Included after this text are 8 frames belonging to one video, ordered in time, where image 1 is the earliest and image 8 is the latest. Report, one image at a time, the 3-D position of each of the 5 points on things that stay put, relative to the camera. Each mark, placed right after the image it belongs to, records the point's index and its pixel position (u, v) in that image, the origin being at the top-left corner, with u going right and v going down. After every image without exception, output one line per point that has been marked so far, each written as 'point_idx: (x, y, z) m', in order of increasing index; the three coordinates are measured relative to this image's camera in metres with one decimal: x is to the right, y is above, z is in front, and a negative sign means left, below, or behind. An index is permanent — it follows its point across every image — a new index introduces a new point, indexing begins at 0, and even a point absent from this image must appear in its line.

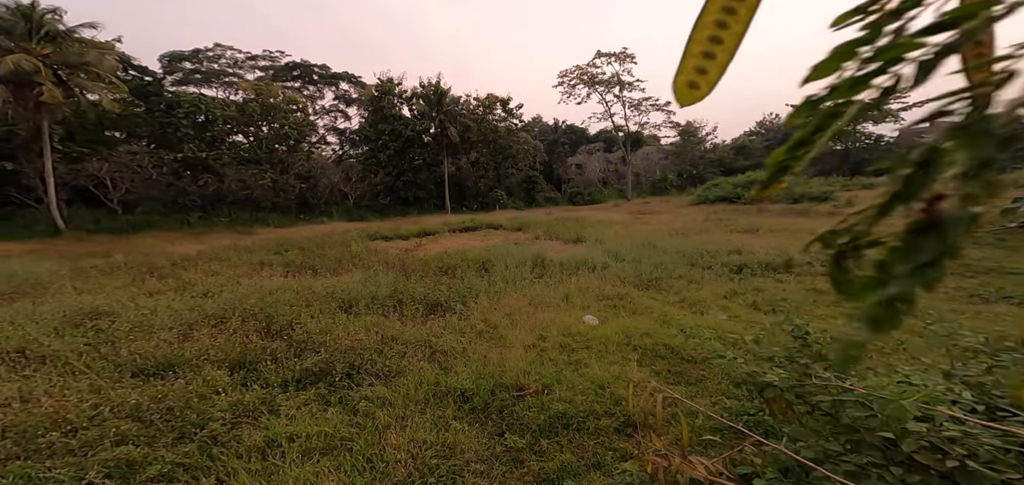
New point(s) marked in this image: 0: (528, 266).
0: (+0.4, -0.5, +8.1) m
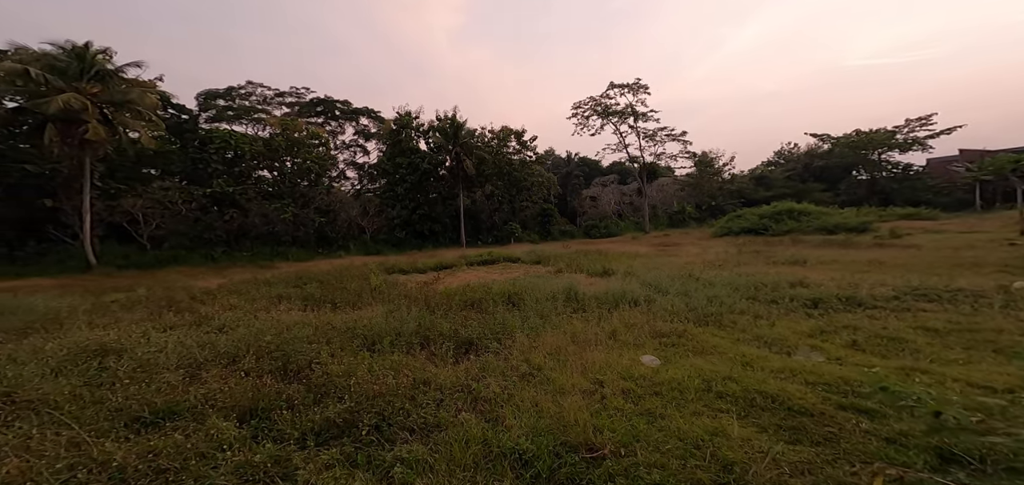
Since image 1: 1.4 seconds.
0: (+0.9, -1.1, +7.6) m
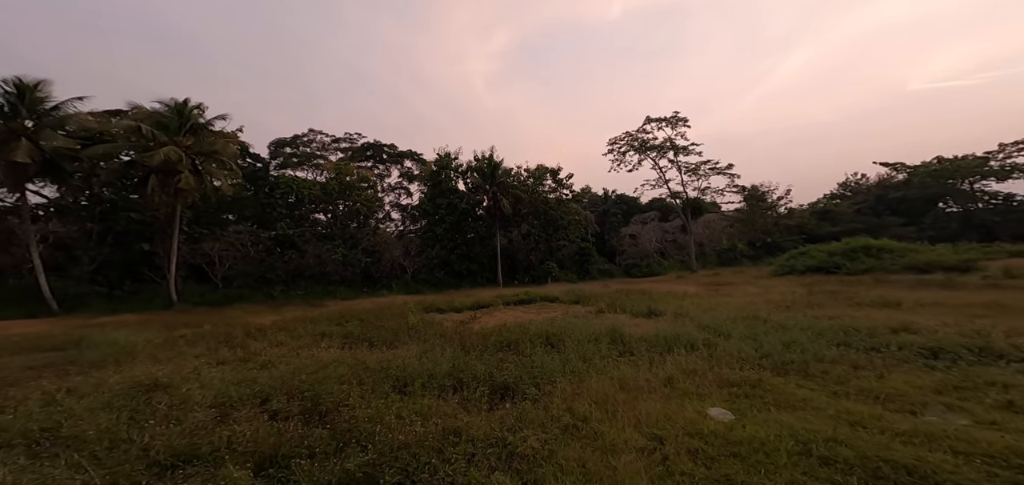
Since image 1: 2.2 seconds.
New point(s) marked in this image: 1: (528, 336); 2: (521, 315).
0: (+1.5, -1.6, +7.0) m
1: (+0.3, -1.6, +7.5) m
2: (+0.2, -2.0, +12.1) m
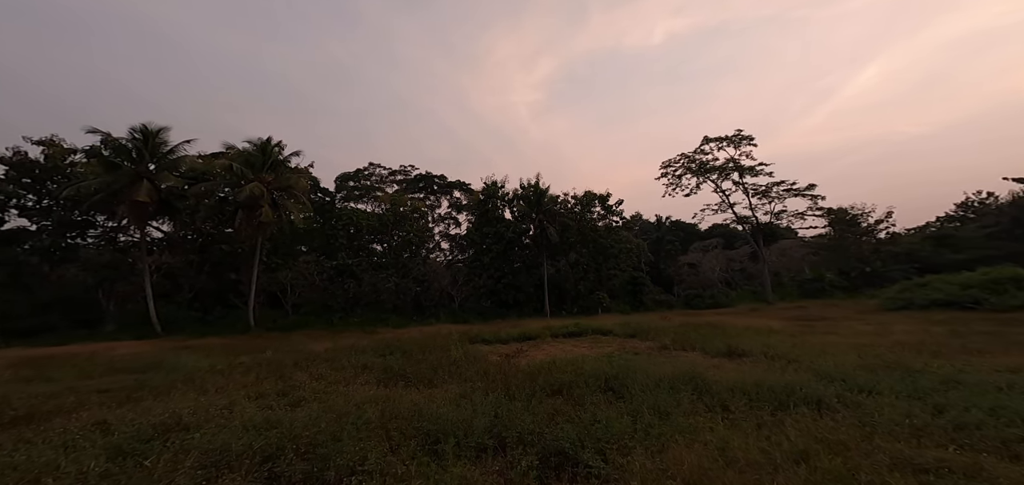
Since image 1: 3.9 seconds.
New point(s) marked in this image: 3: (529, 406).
0: (+2.2, -2.0, +5.7) m
1: (+1.0, -1.9, +6.4) m
2: (+1.5, -2.7, +10.9) m
3: (0.0, -1.8, +4.8) m
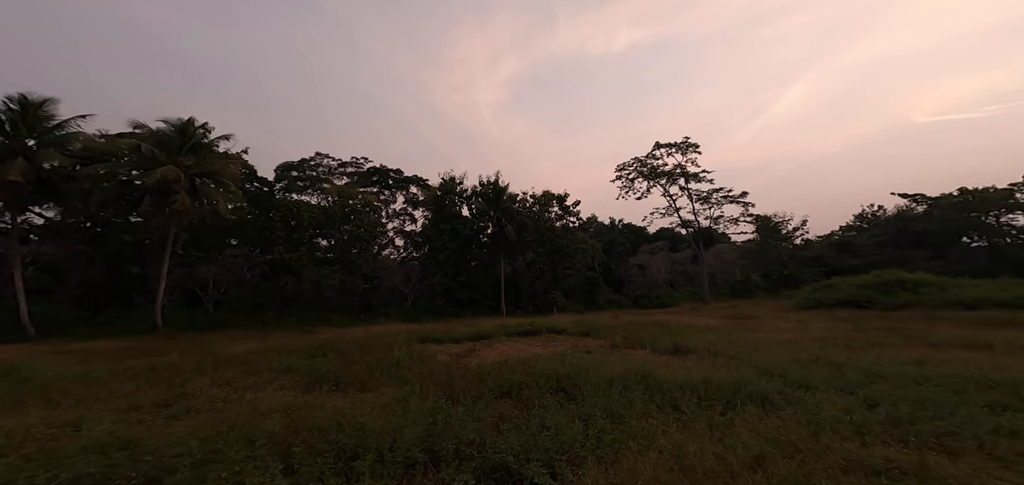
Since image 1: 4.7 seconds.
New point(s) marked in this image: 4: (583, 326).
0: (+1.6, -1.9, +5.4) m
1: (+0.3, -1.8, +5.9) m
2: (+0.3, -2.5, +10.5) m
3: (-0.5, -1.6, +4.3) m
4: (+2.4, -2.8, +15.1) m
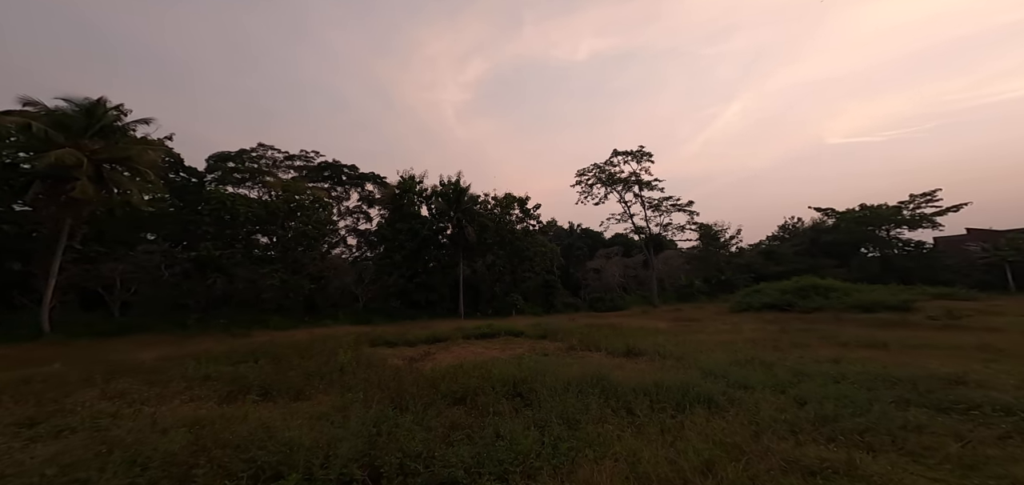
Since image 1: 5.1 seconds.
0: (+1.0, -1.9, +5.3) m
1: (-0.3, -1.8, +5.8) m
2: (-0.7, -2.6, +10.3) m
3: (-1.0, -1.6, +4.0) m
4: (+1.0, -2.9, +15.1) m
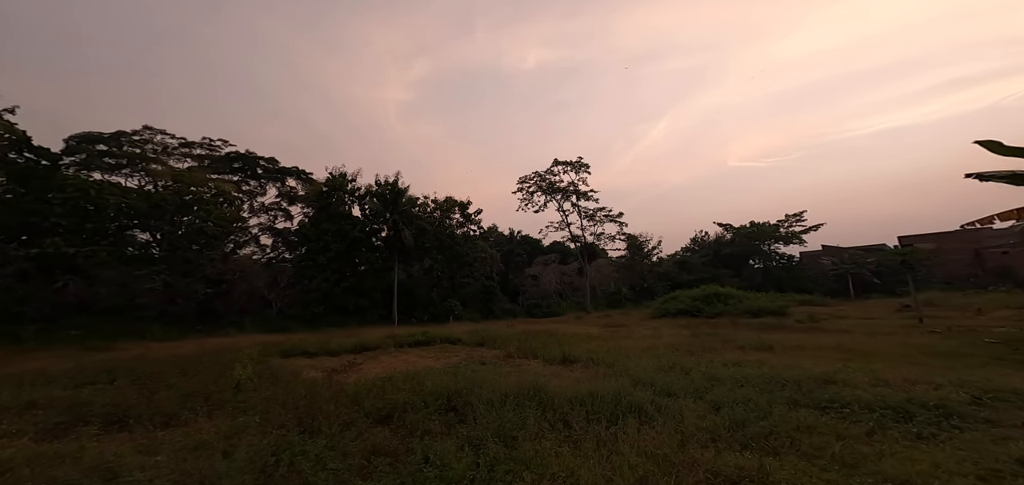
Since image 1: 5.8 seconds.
0: (+0.3, -2.0, +5.1) m
1: (-1.1, -1.9, +5.4) m
2: (-2.2, -2.7, +9.8) m
3: (-1.5, -1.6, +3.5) m
4: (-1.1, -3.1, +14.7) m
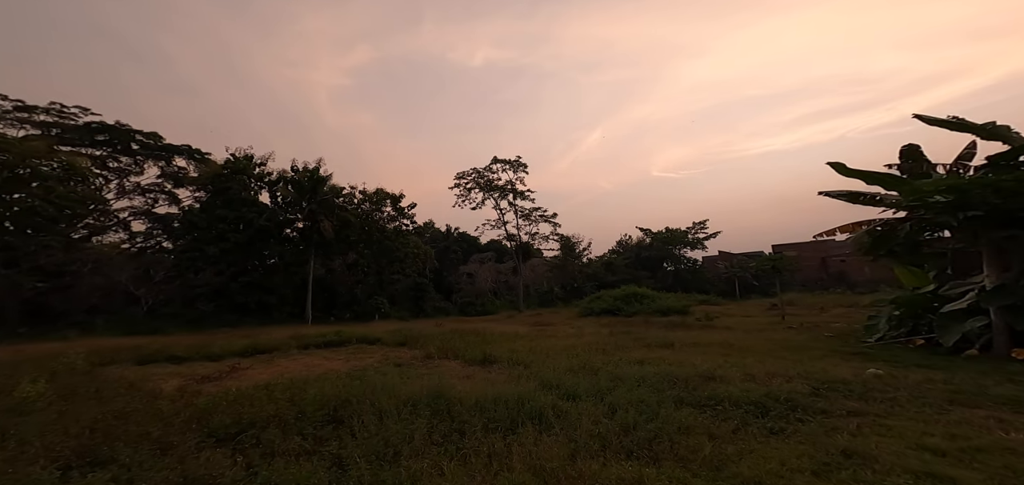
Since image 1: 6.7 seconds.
0: (-0.9, -1.9, +4.7) m
1: (-2.3, -1.8, +4.7) m
2: (-4.0, -2.5, +8.9) m
3: (-2.4, -1.5, +2.9) m
4: (-3.6, -3.0, +14.0) m
